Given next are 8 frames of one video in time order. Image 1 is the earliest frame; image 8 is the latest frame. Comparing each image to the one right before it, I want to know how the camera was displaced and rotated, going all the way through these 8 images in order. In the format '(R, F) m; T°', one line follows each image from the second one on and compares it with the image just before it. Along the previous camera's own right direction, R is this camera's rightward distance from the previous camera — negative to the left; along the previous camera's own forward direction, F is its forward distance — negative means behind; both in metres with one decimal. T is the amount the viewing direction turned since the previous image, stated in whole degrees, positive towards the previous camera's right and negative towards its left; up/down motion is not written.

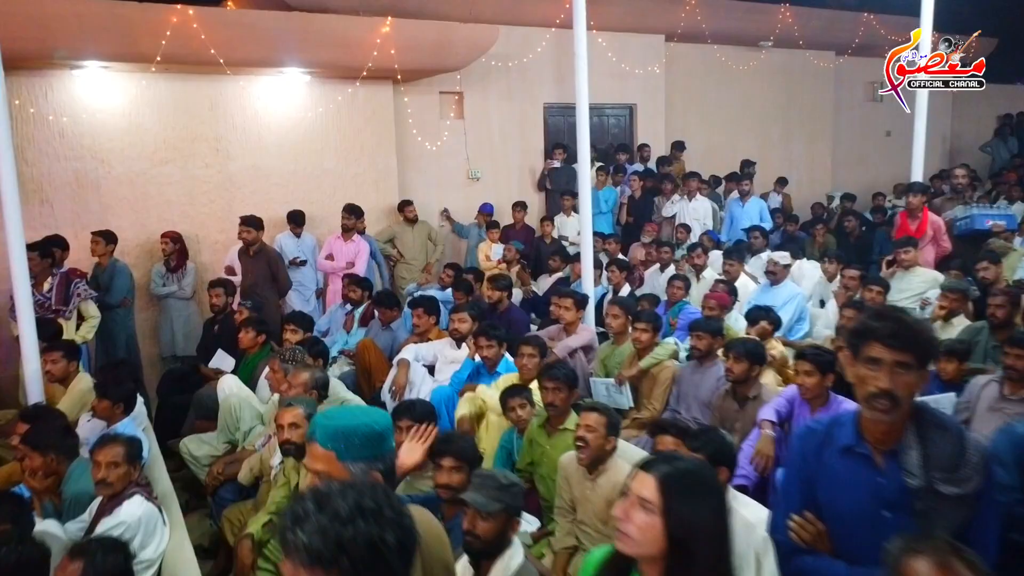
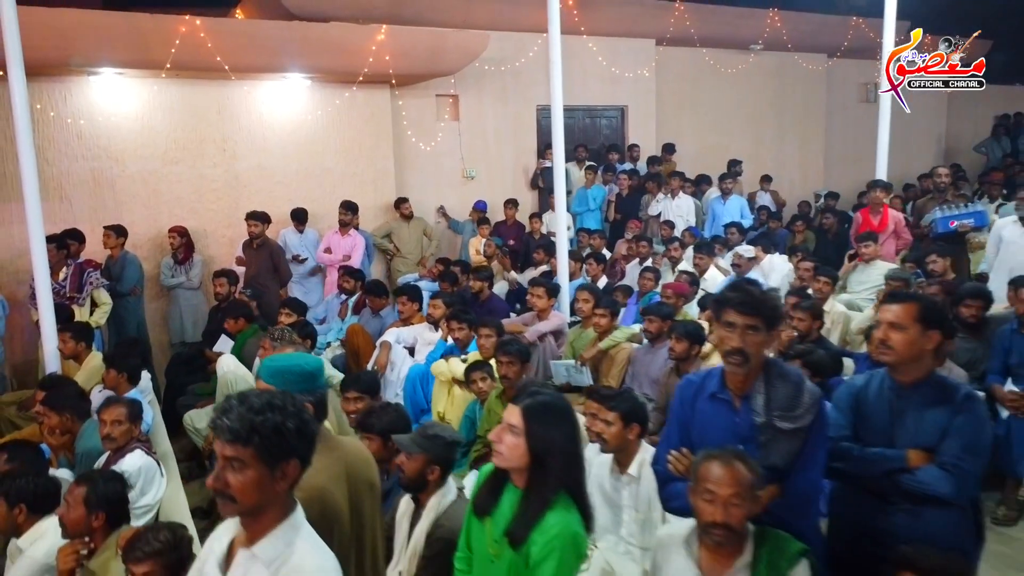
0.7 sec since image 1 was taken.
(+0.3, -0.4) m; -1°
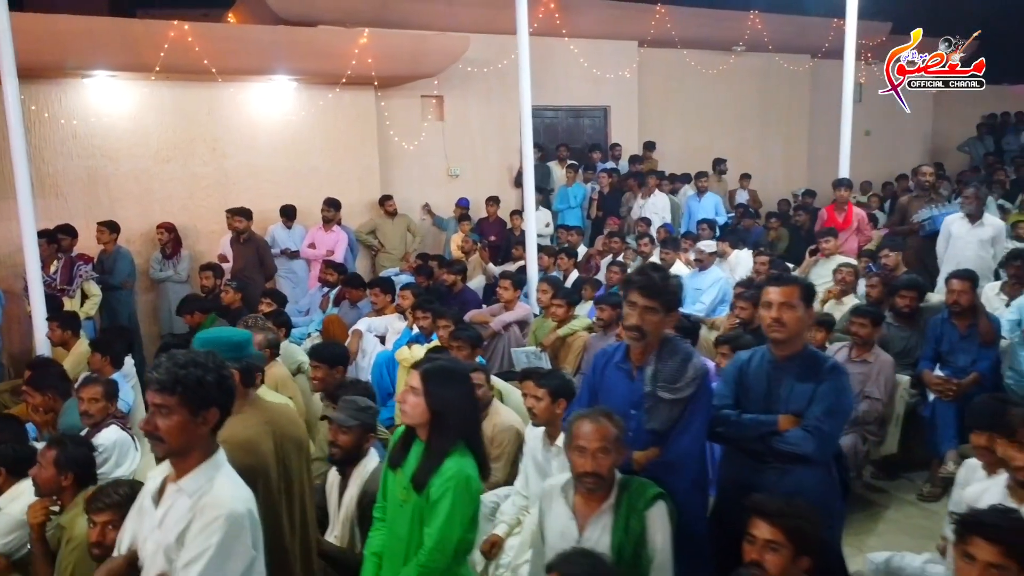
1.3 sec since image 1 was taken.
(+0.3, -0.3) m; 0°
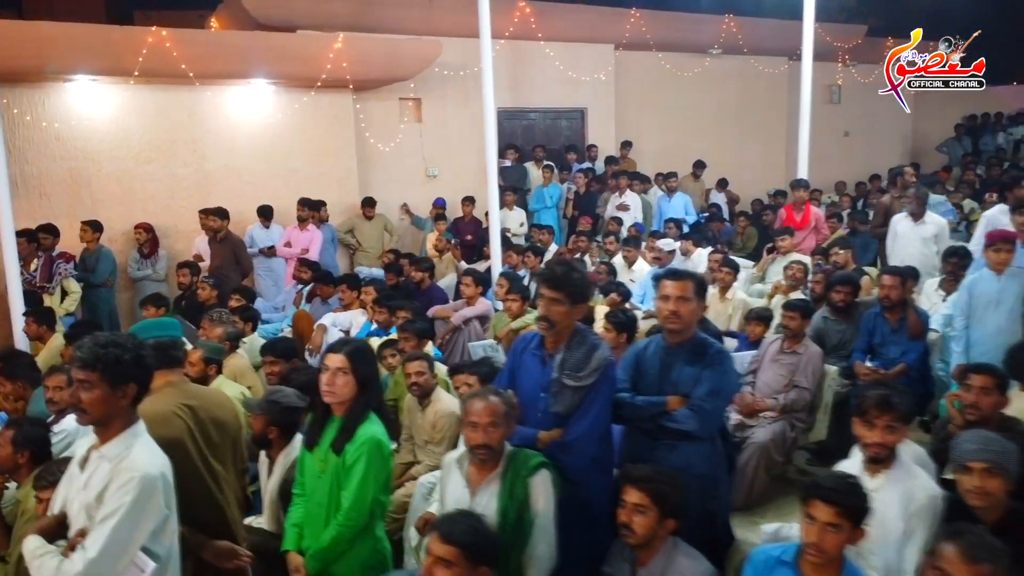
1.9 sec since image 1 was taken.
(+0.3, -0.2) m; 0°
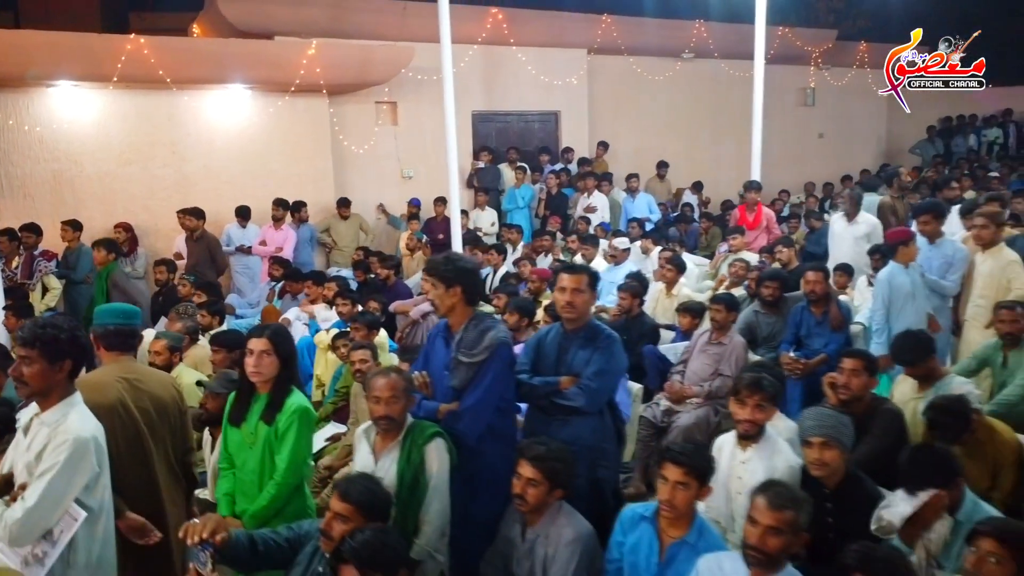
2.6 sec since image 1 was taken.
(+0.3, -0.3) m; 0°
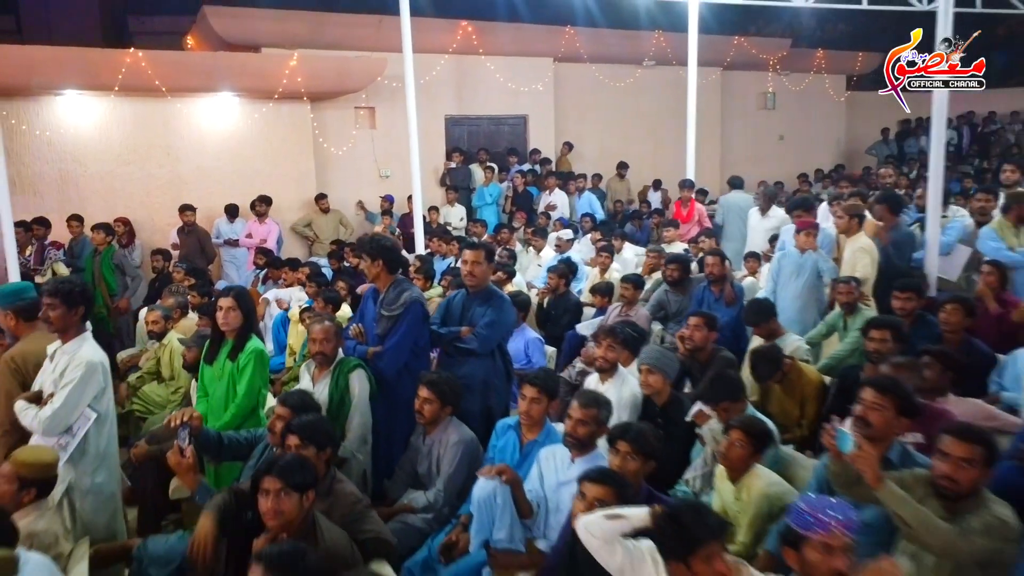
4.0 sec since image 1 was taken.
(+0.4, -0.9) m; 0°
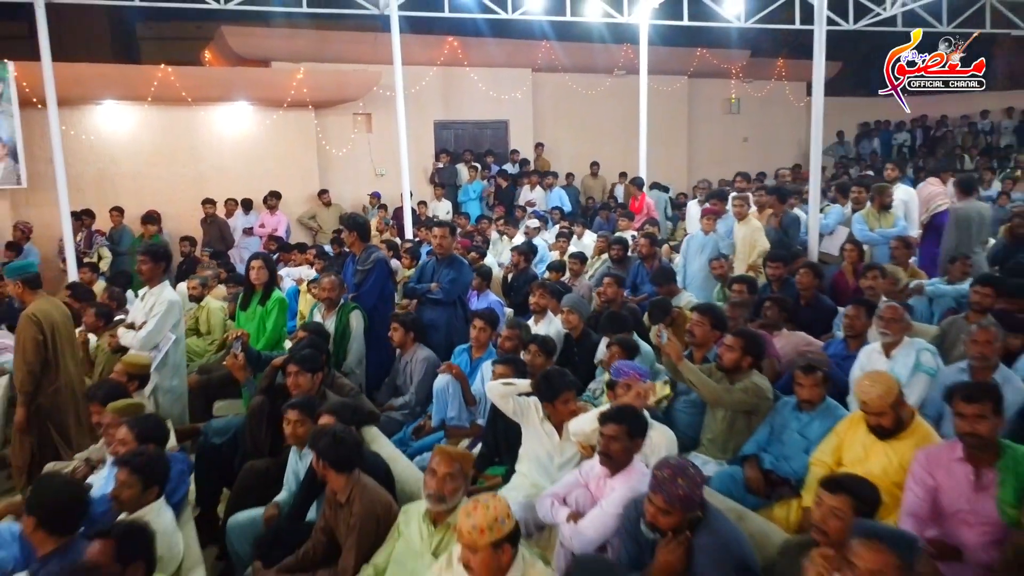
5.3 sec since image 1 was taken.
(+0.3, -1.4) m; 0°
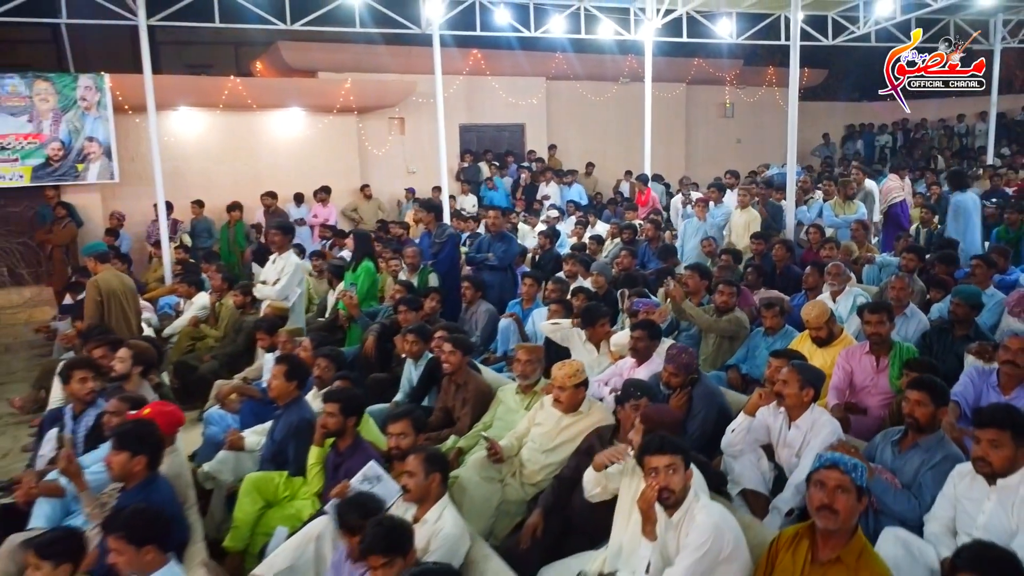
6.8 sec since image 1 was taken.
(-0.3, -1.5) m; 0°
